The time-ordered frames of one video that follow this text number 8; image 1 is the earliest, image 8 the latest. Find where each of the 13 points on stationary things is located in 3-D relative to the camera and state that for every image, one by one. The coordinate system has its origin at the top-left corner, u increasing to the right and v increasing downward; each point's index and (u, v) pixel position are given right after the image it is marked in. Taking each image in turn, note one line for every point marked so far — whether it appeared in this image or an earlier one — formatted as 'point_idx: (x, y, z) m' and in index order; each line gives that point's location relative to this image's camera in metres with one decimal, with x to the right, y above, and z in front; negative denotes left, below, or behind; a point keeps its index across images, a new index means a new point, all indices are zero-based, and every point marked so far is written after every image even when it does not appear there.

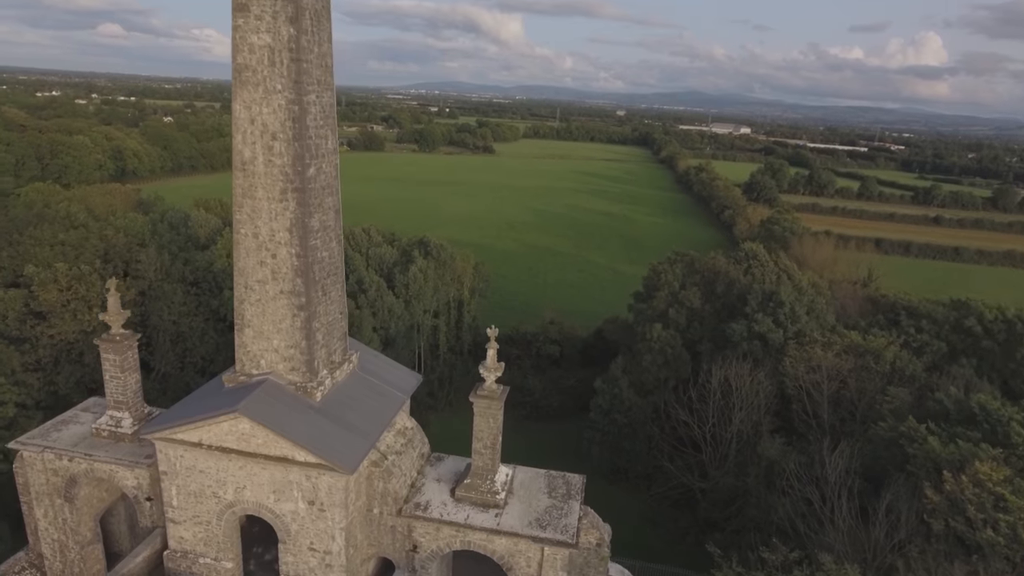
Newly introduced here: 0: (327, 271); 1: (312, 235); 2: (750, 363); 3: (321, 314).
0: (-2.7, +0.2, +9.2) m
1: (-2.8, +0.7, +8.8) m
2: (+6.6, -2.1, +17.7) m
3: (-2.8, -0.4, +9.1) m
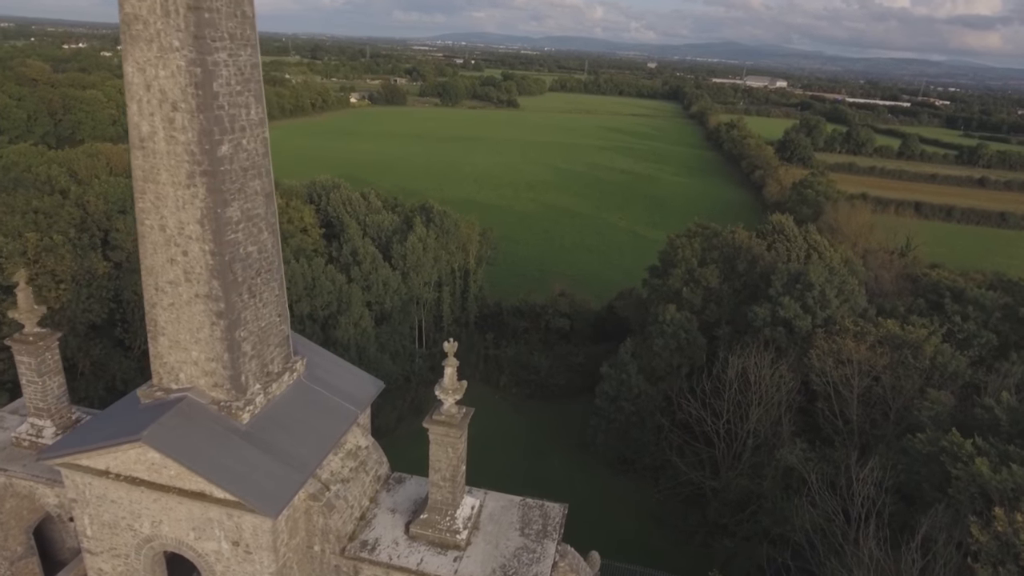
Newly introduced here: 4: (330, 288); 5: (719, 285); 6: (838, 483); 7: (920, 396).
0: (-3.1, +0.2, +7.7) m
1: (-3.3, +0.6, +7.2) m
2: (+6.5, -1.6, +15.9) m
3: (-3.2, -0.4, +7.7) m
4: (-5.2, +0.1, +18.4) m
5: (+6.2, +0.1, +18.8) m
6: (+6.5, -3.9, +12.7) m
7: (+8.8, -2.3, +13.6) m
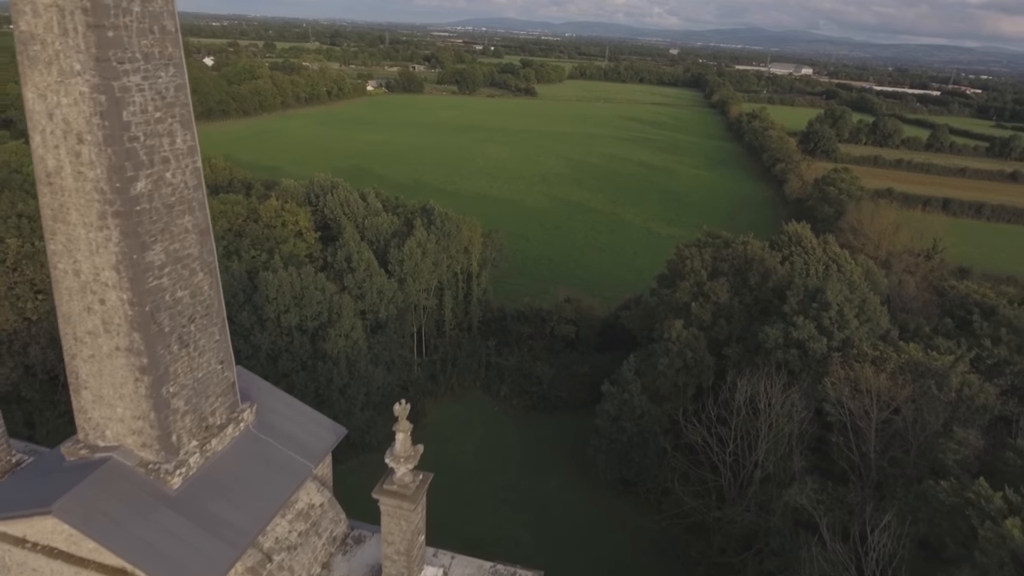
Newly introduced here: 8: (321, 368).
0: (-3.5, -0.3, +6.8) m
1: (-3.6, +0.1, +6.4) m
2: (+6.3, -2.1, +14.9) m
3: (-3.6, -0.9, +6.8) m
4: (-5.3, -0.2, +17.6) m
5: (+6.1, -0.3, +17.7) m
6: (+6.2, -4.4, +11.7) m
7: (+8.5, -2.9, +12.5) m
8: (-5.2, -2.2, +17.4) m
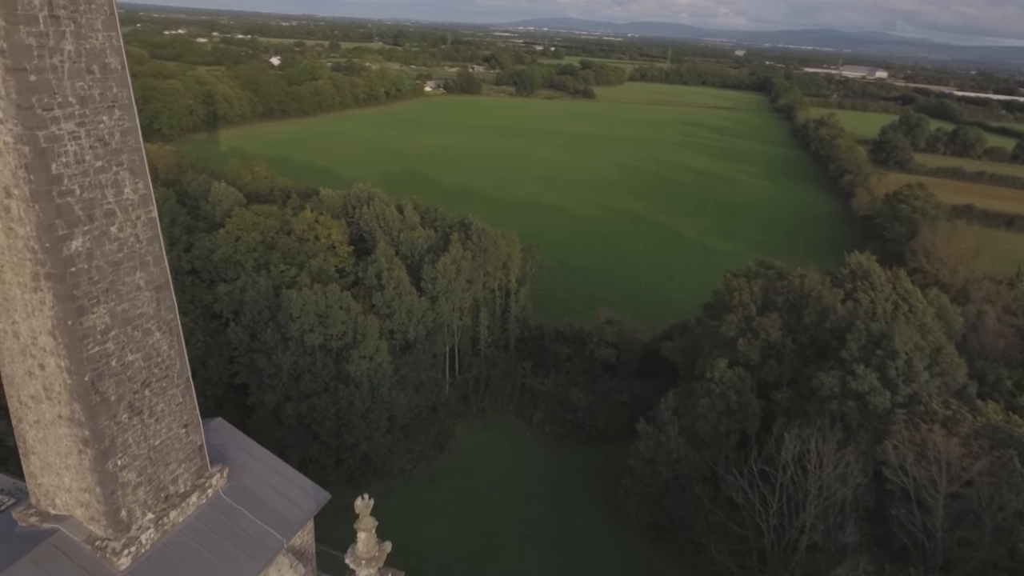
0: (-3.6, -0.9, +6.1) m
1: (-3.8, -0.5, +5.7) m
2: (+6.8, -3.1, +13.3) m
3: (-3.7, -1.5, +6.1) m
4: (-4.5, -0.8, +17.0) m
5: (+6.9, -1.3, +16.2) m
6: (+6.3, -5.4, +10.2) m
7: (+8.8, -3.9, +10.8) m
8: (-4.5, -2.8, +16.8) m
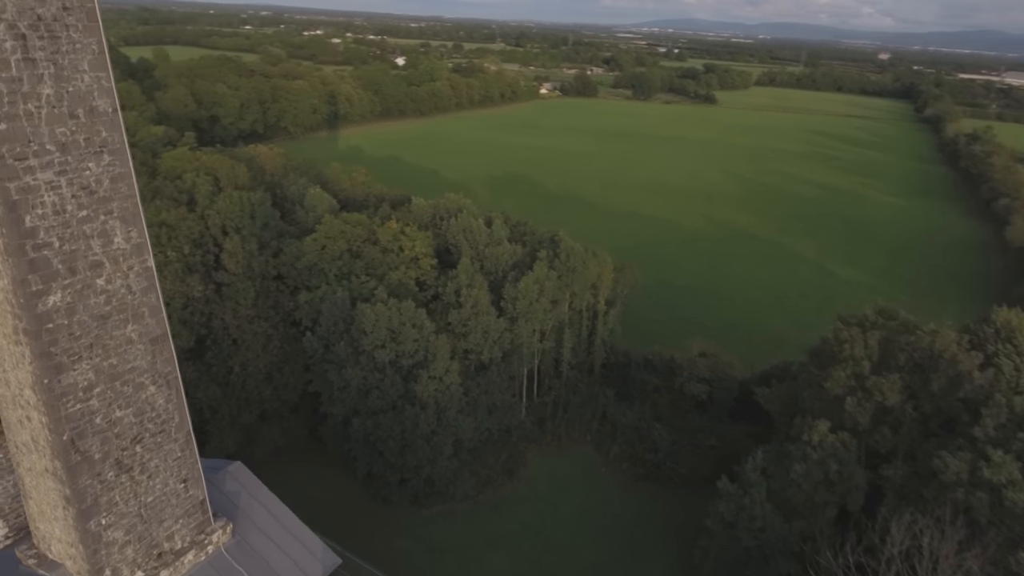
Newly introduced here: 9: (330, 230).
0: (-3.5, -1.3, +5.8) m
1: (-3.6, -0.9, +5.3) m
2: (+7.8, -4.3, +11.1) m
3: (-3.6, -2.0, +5.8) m
4: (-2.5, -1.3, +16.6) m
5: (+8.5, -2.5, +14.0) m
6: (+6.7, -6.5, +8.1) m
7: (+9.3, -5.2, +8.3) m
8: (-2.7, -3.2, +16.5) m
9: (-5.4, +1.7, +19.2) m
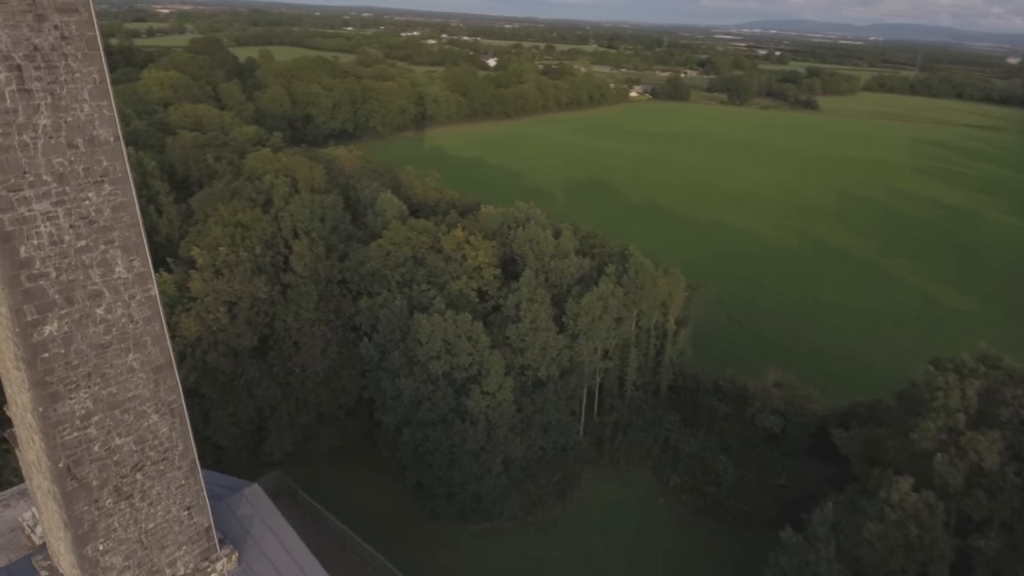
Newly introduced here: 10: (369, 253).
0: (-3.4, -1.6, +5.7) m
1: (-3.6, -1.1, +5.3) m
2: (+8.3, -5.1, +9.6) m
3: (-3.6, -2.2, +5.7) m
4: (-1.1, -1.6, +16.3) m
5: (+9.4, -3.4, +12.3) m
6: (+6.7, -7.3, +6.7) m
7: (+9.3, -6.1, +6.6) m
8: (-1.4, -3.5, +16.2) m
9: (-3.5, +1.5, +19.2) m
10: (-4.3, +1.0, +18.9) m
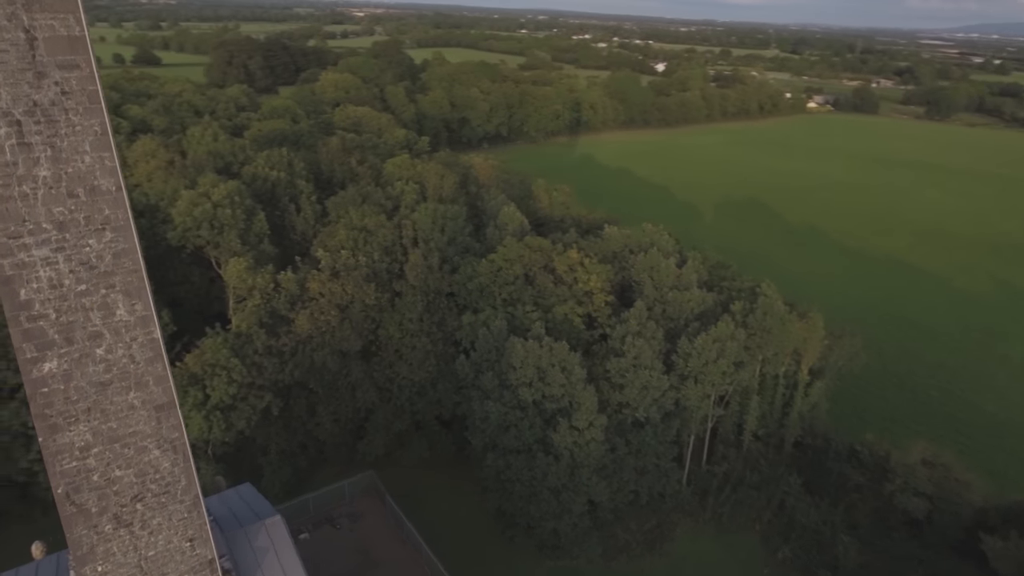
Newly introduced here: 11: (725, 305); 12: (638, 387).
0: (-3.5, -1.9, +5.9) m
1: (-3.7, -1.4, +5.5) m
2: (+8.4, -6.6, +7.0) m
3: (-3.7, -2.5, +5.9) m
4: (+1.2, -2.3, +15.7) m
5: (+10.3, -5.1, +9.4) m
6: (+6.0, -8.6, +4.6) m
7: (+8.6, -7.7, +3.9) m
8: (+0.7, -4.2, +15.7) m
9: (-0.1, +1.0, +19.0) m
10: (-1.0, +0.6, +18.9) m
11: (+6.7, -0.5, +19.9) m
12: (+3.4, -2.6, +17.0) m
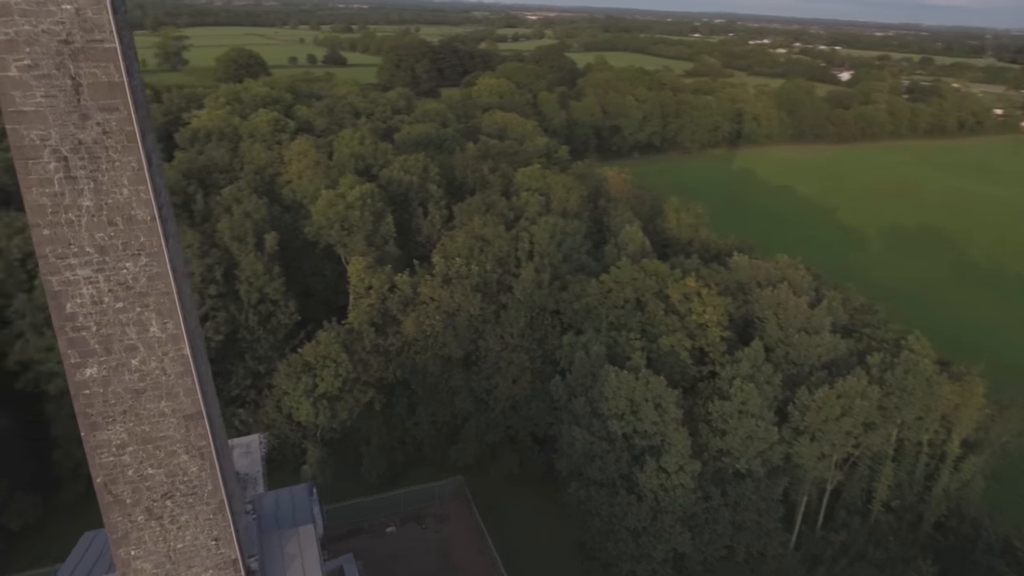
0: (-3.4, -2.0, +6.4) m
1: (-3.7, -1.5, +6.1) m
2: (+7.9, -7.9, +4.8) m
3: (-3.7, -2.6, +6.5) m
4: (+3.3, -3.0, +14.8) m
5: (+10.3, -6.6, +6.7) m
6: (+4.7, -9.6, +3.0) m
7: (+7.2, -8.9, +1.7) m
8: (+2.6, -4.9, +15.0) m
9: (+3.1, +0.3, +18.4) m
10: (+2.2, 0.0, +18.5) m
11: (+9.7, -1.8, +17.7) m
12: (+5.7, -3.5, +15.7) m
